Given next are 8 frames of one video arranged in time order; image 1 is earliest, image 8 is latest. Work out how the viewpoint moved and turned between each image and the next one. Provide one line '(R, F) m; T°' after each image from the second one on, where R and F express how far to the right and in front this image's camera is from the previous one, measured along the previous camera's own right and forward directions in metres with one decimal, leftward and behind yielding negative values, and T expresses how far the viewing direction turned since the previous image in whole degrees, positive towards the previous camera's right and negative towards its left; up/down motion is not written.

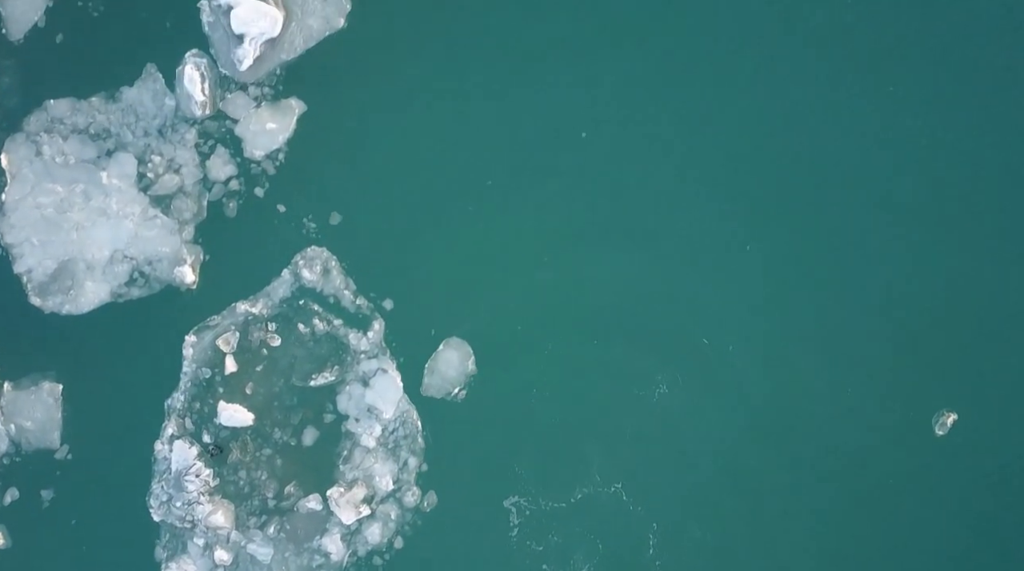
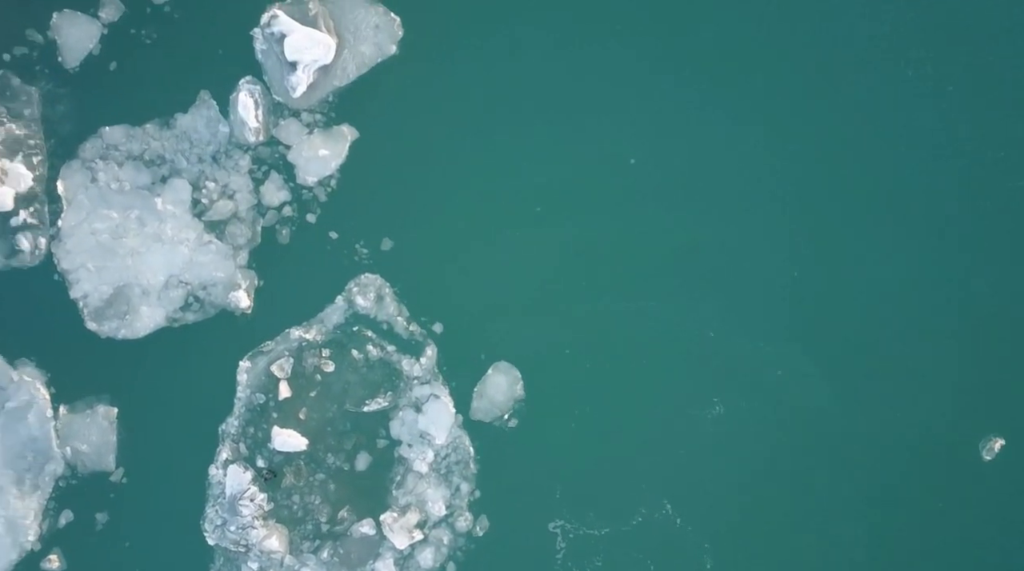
(-0.1, 0.0) m; -1°
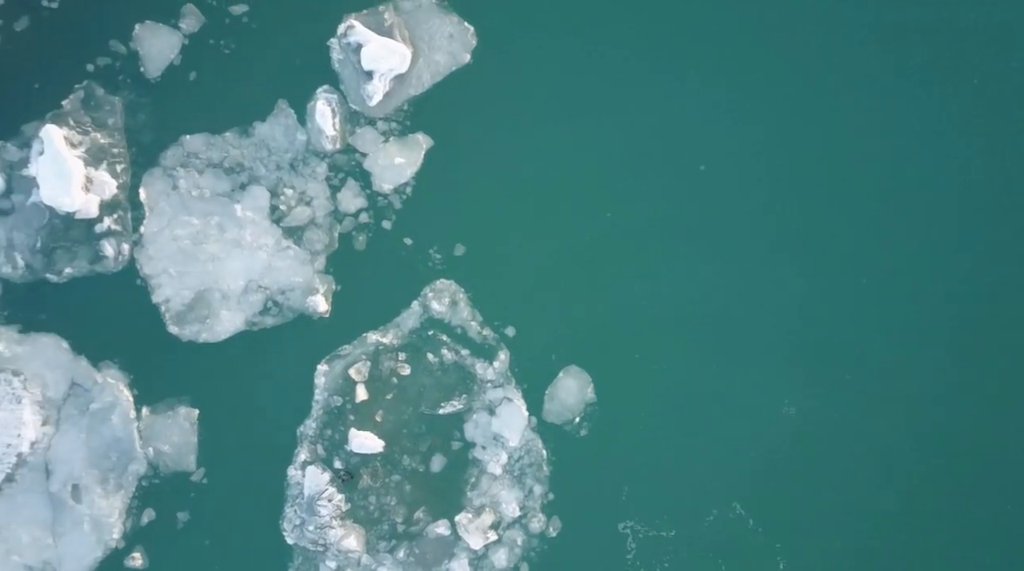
(-0.1, -0.1) m; -2°
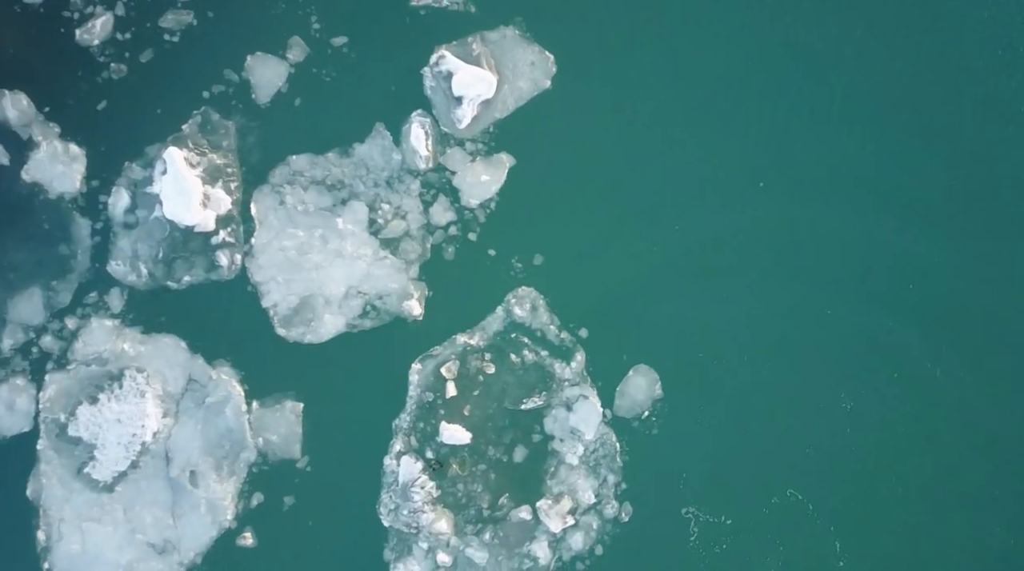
(-0.1, -0.5) m; -2°
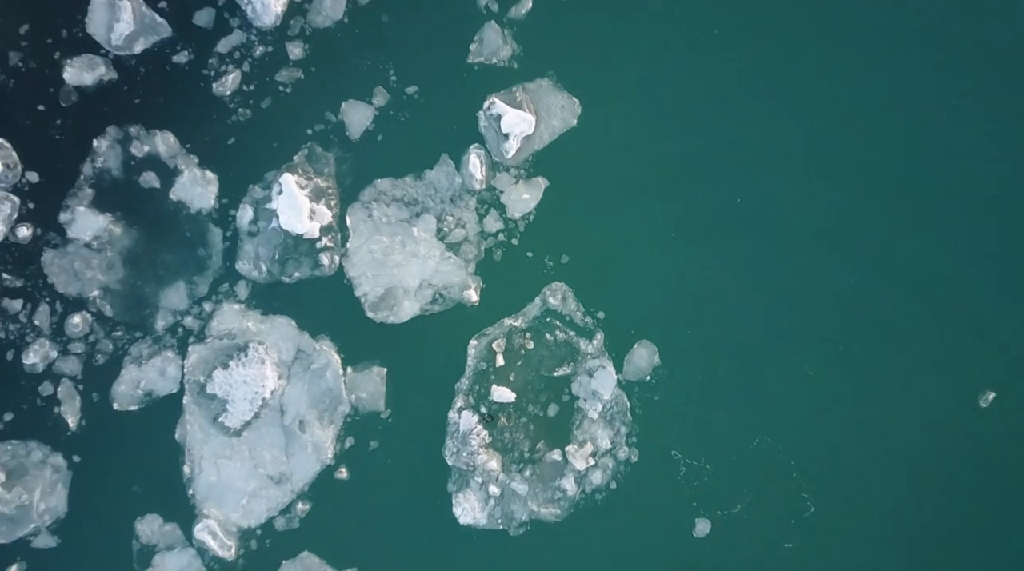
(+0.1, -1.6) m; -3°
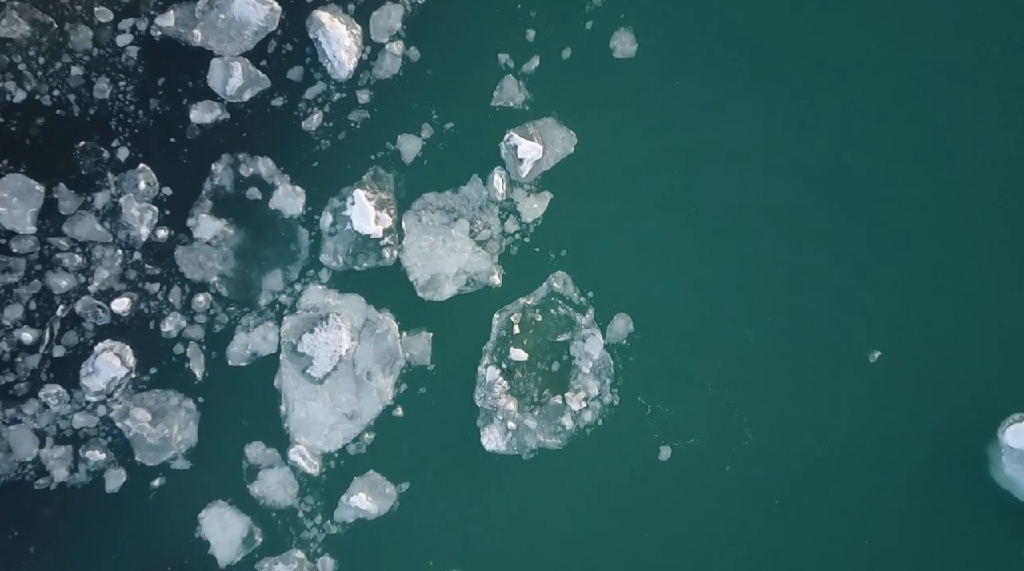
(+0.3, -2.4) m; -2°
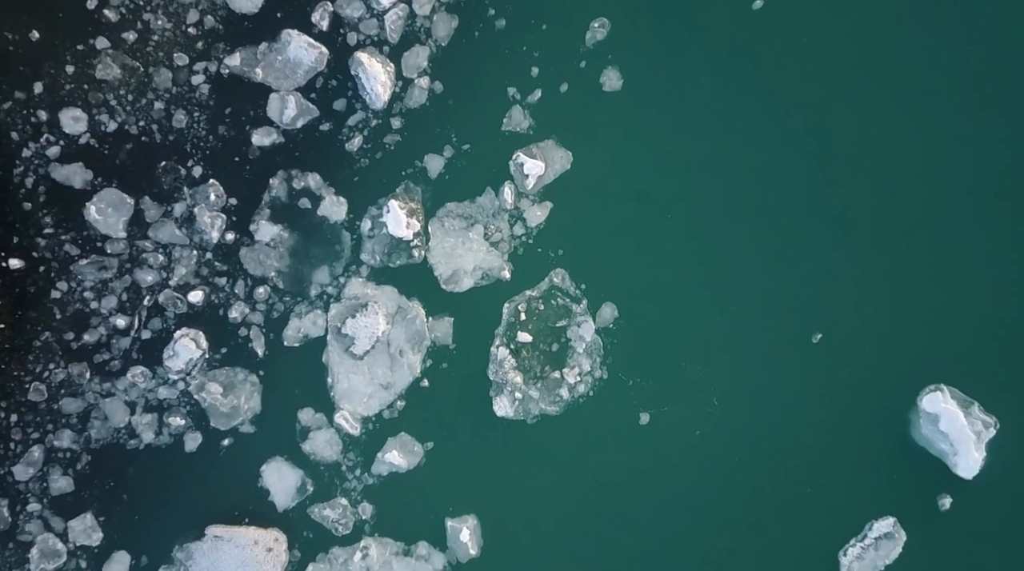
(+0.3, -2.0) m; -2°
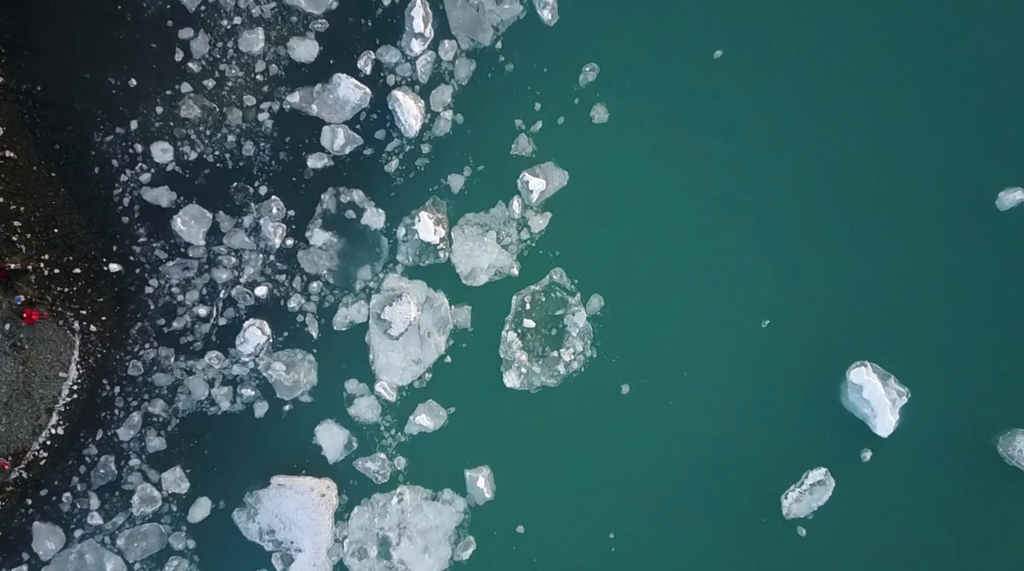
(+0.4, -2.6) m; -2°
